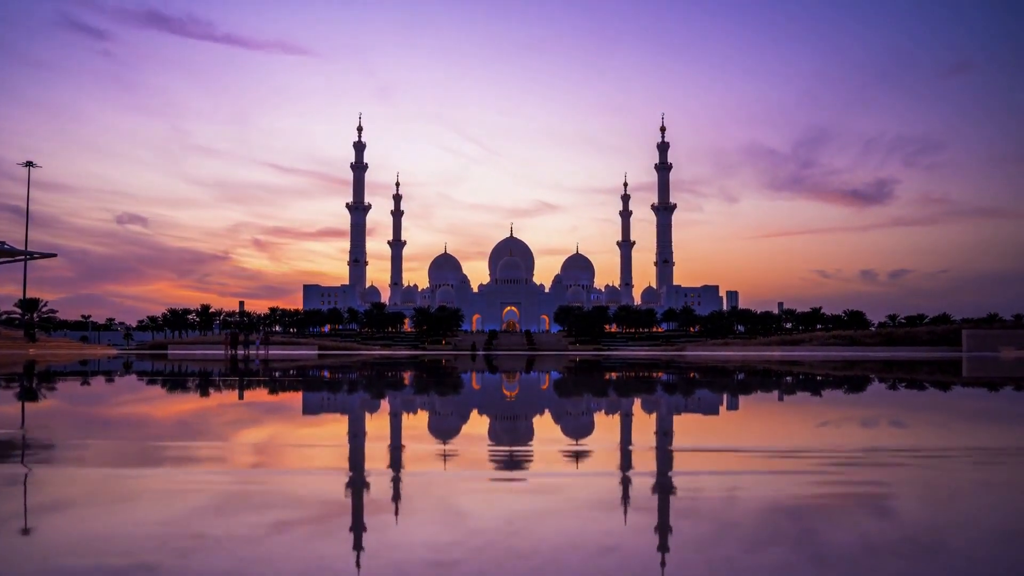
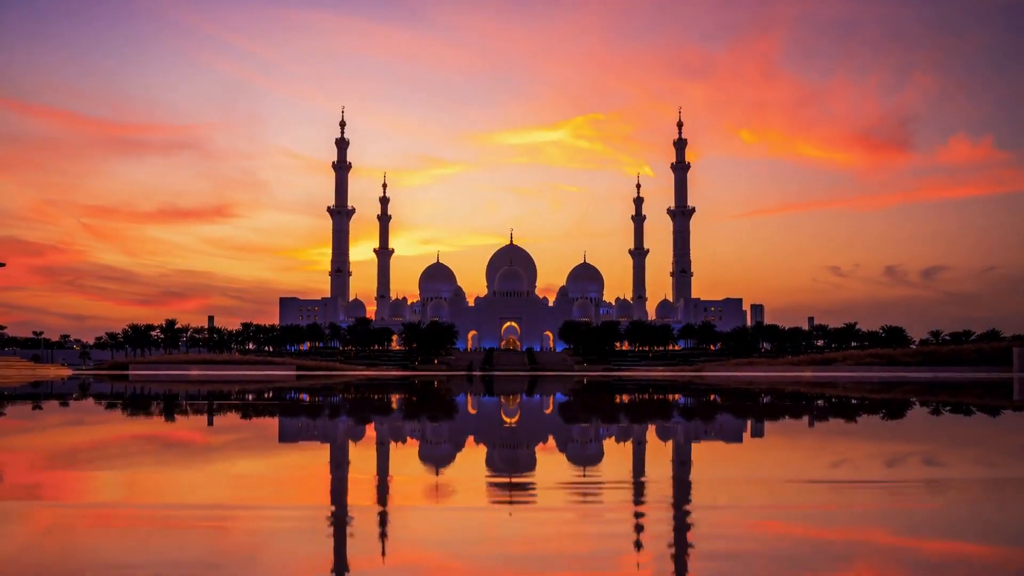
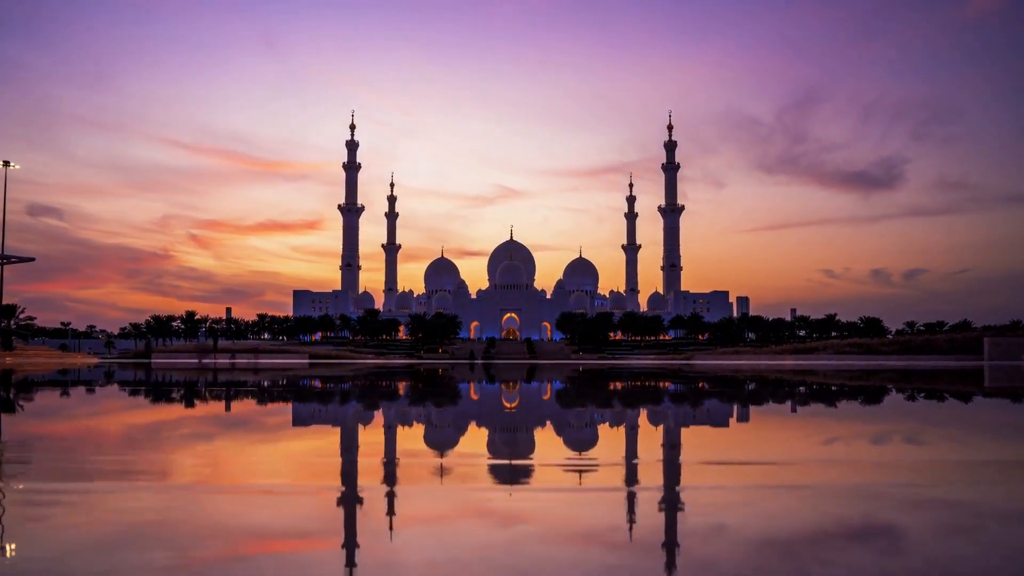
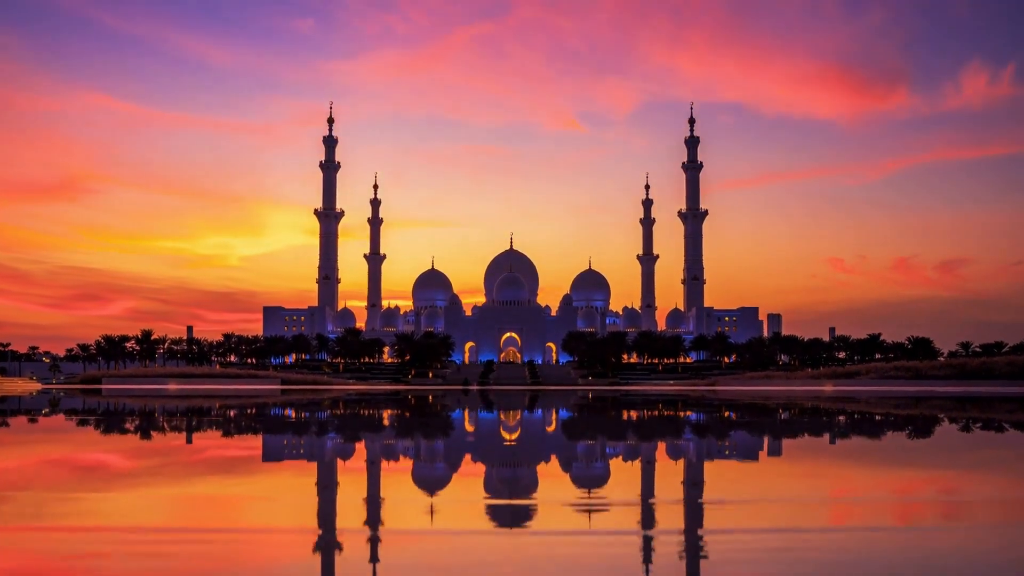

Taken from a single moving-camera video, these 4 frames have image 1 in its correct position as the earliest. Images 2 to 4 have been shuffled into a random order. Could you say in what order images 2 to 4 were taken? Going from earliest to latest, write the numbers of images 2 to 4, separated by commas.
3, 2, 4
